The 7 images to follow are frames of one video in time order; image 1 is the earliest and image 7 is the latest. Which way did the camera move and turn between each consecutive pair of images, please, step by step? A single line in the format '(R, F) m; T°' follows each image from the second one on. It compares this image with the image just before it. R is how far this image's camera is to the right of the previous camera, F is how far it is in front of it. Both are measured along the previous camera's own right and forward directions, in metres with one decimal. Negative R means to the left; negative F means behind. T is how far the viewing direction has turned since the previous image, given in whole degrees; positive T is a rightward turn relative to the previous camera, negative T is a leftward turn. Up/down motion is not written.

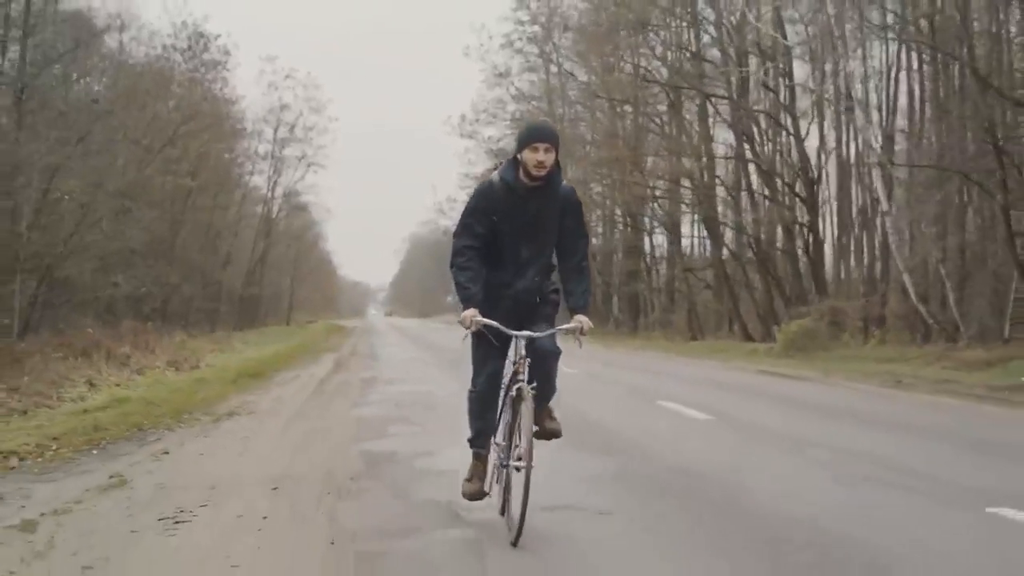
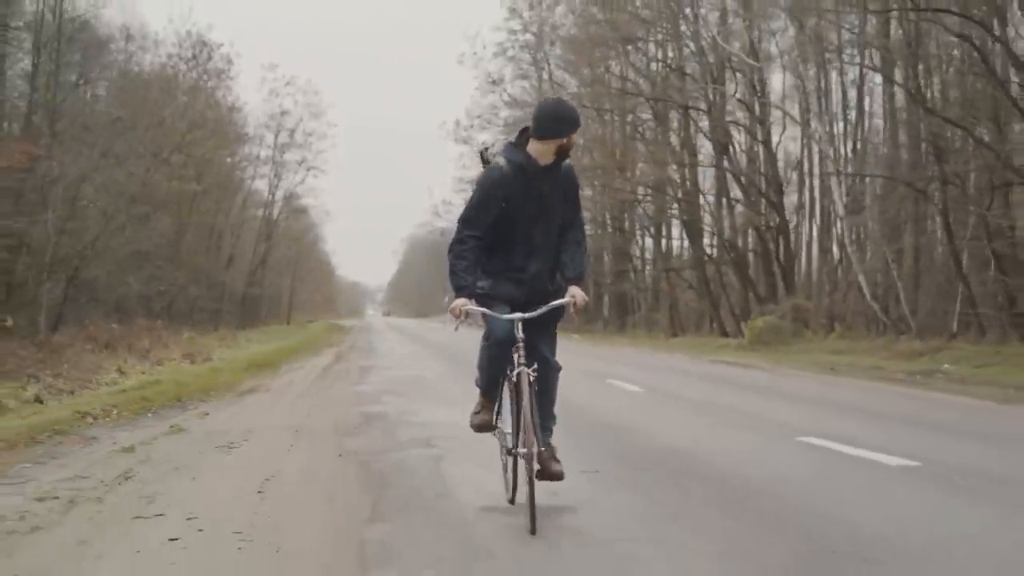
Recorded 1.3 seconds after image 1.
(+0.2, -2.1) m; 0°
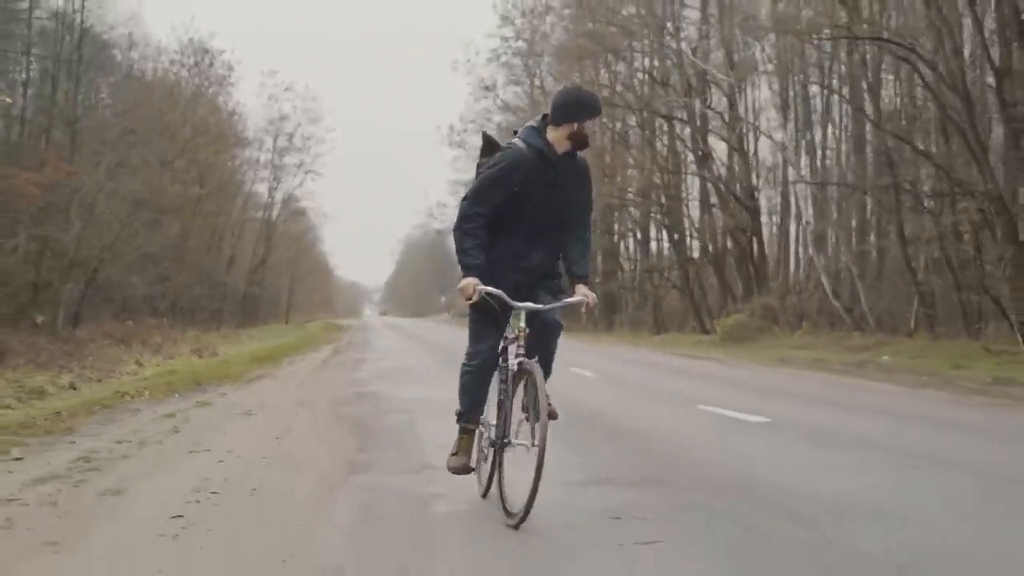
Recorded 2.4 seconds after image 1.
(+0.2, -1.8) m; 0°
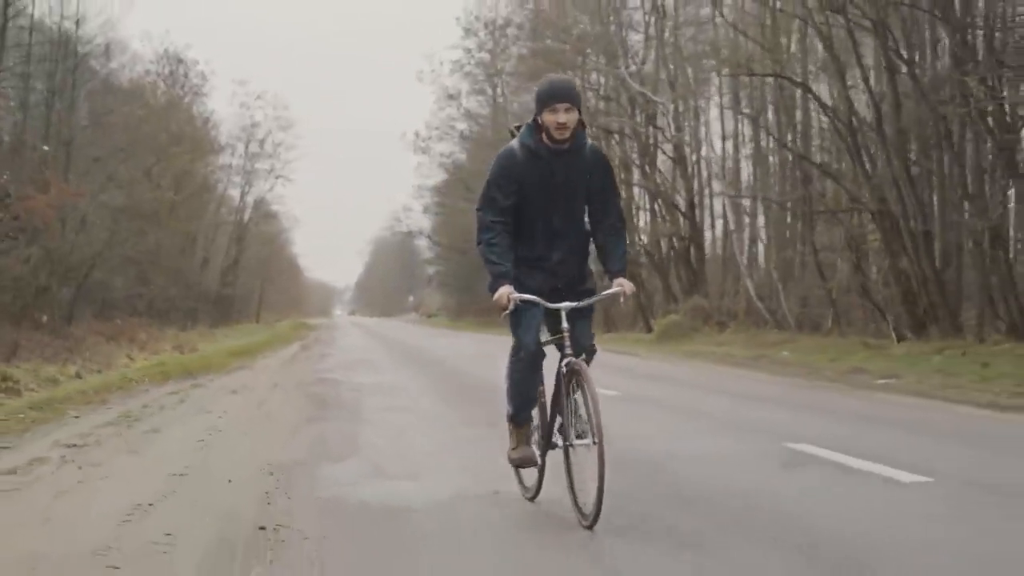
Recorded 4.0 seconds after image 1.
(+0.3, -2.7) m; +1°
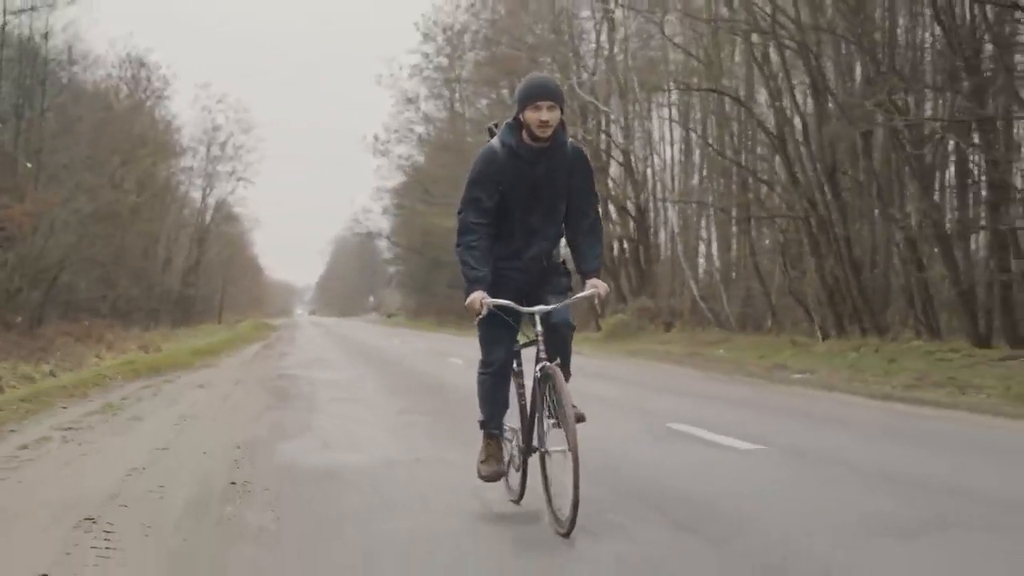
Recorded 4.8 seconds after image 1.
(+0.2, -1.3) m; +1°
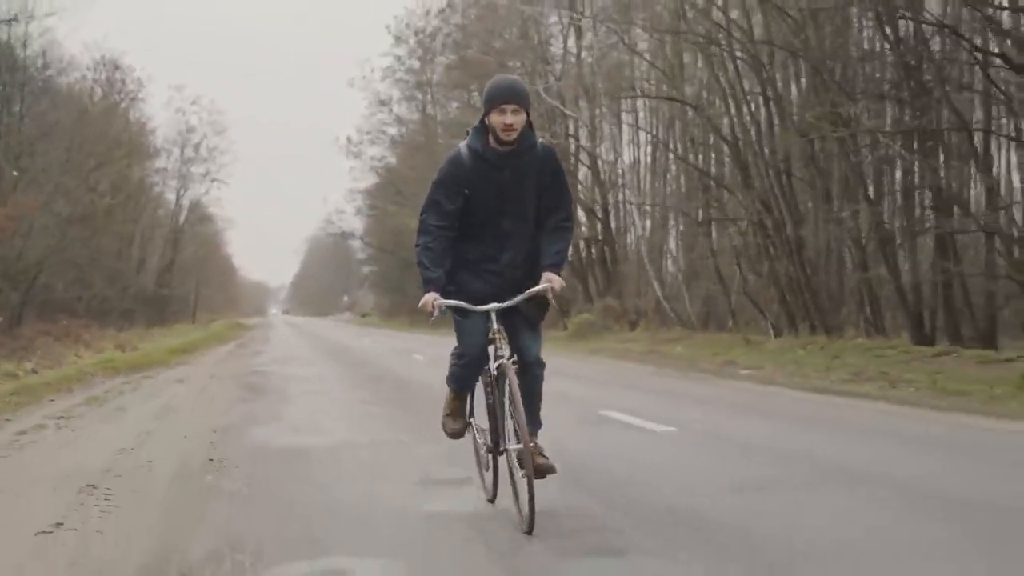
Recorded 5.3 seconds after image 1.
(+0.1, -0.9) m; +1°
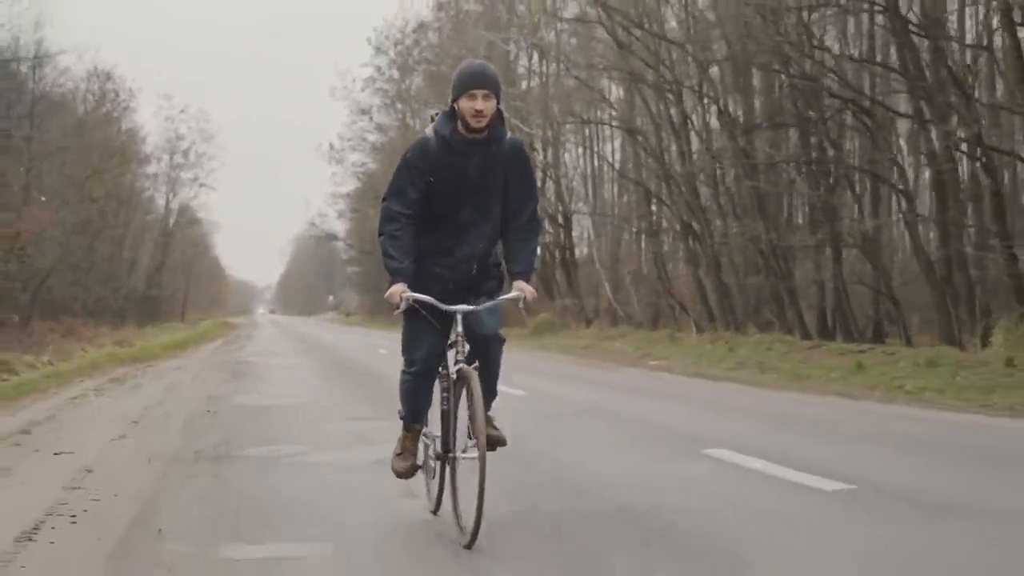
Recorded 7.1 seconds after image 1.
(+0.5, -3.1) m; 0°
